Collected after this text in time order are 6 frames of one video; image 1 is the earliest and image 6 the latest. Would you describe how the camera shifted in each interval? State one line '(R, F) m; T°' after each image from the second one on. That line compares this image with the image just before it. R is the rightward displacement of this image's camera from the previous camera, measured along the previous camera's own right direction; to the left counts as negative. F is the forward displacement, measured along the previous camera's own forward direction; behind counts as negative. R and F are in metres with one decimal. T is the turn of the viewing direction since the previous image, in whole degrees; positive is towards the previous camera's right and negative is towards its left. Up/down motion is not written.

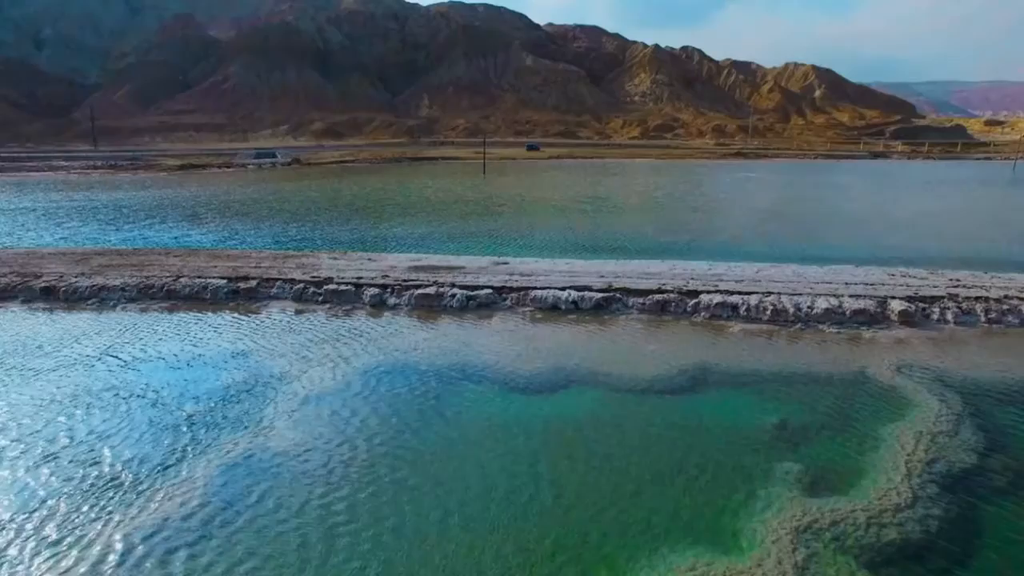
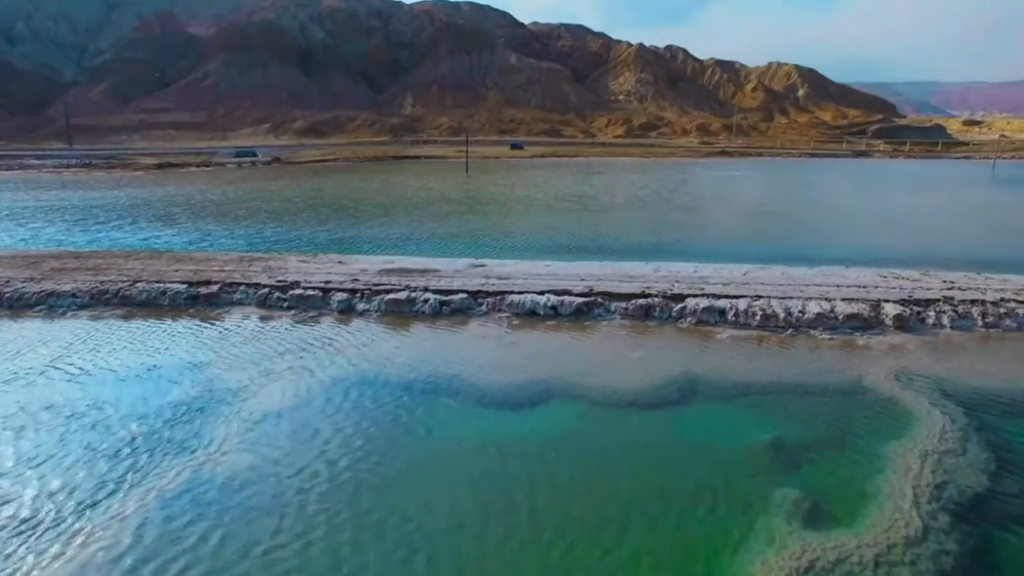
(+0.3, +1.1) m; +1°
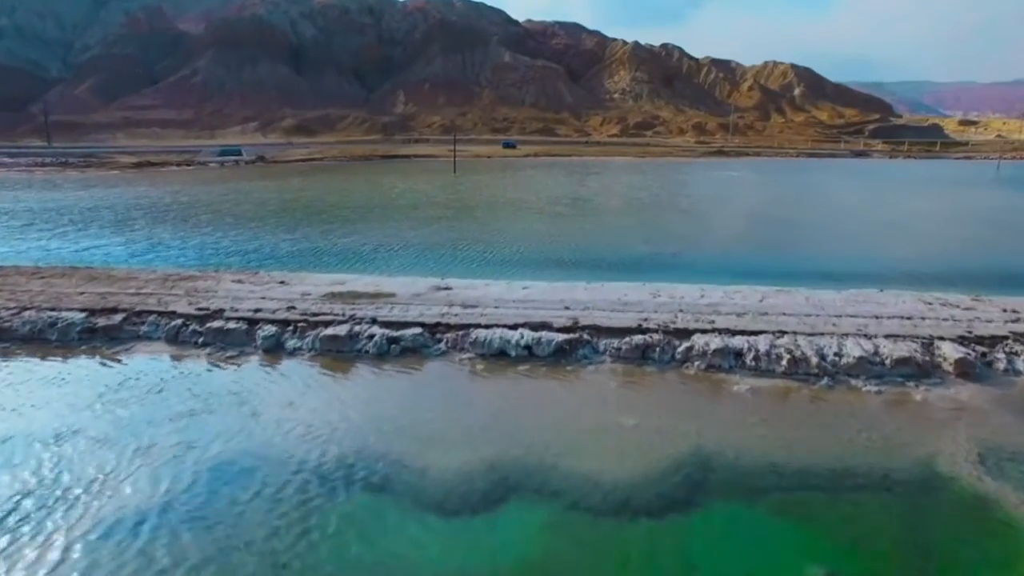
(+0.7, +3.8) m; 0°
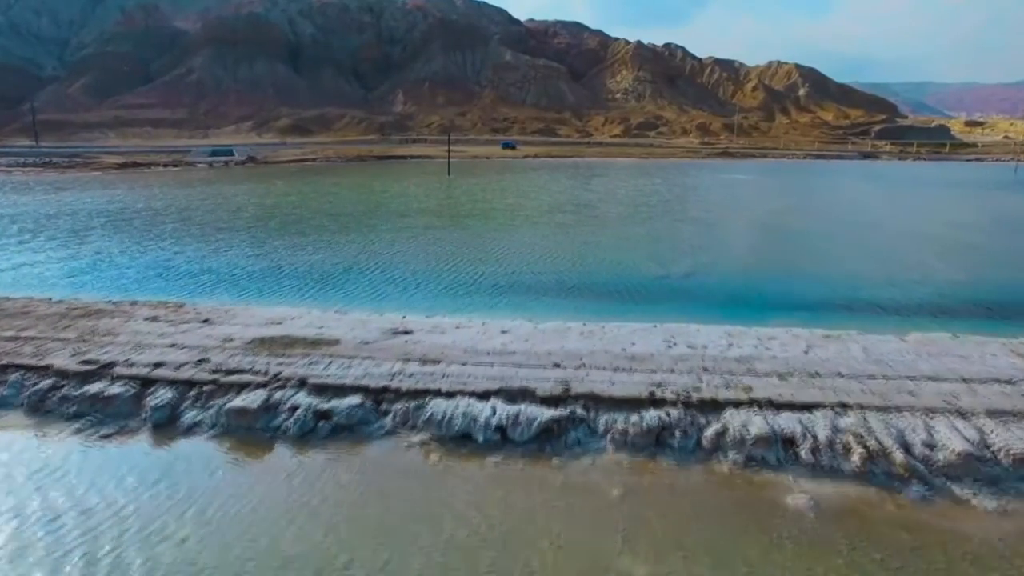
(+0.6, +4.2) m; 0°
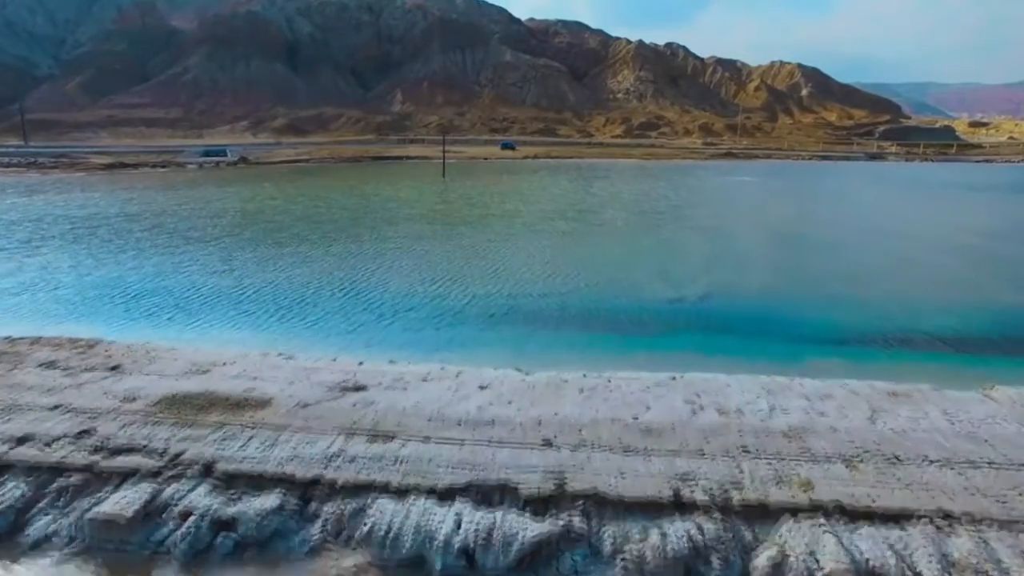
(+0.4, +3.5) m; 0°
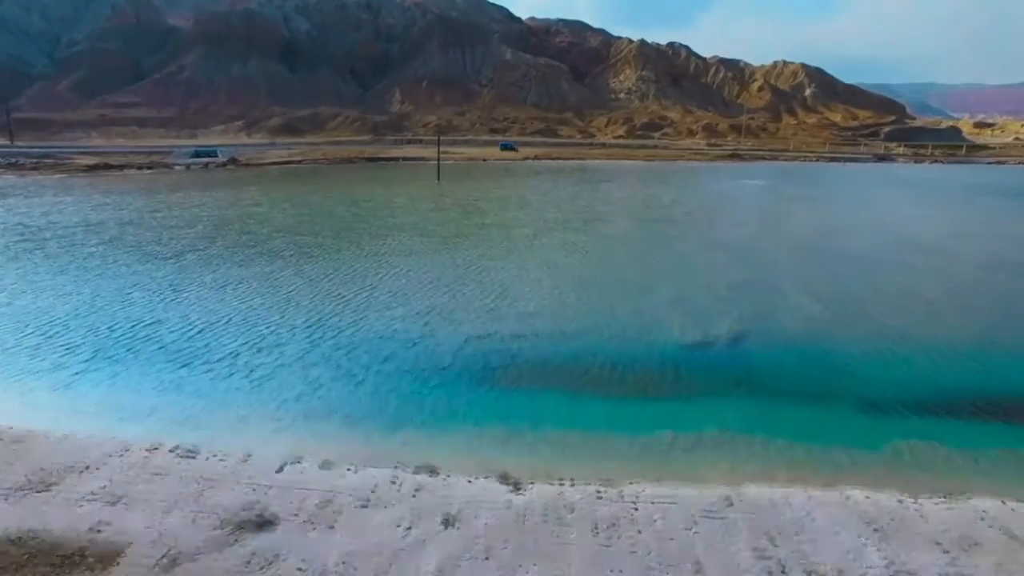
(+0.3, +4.5) m; 0°
